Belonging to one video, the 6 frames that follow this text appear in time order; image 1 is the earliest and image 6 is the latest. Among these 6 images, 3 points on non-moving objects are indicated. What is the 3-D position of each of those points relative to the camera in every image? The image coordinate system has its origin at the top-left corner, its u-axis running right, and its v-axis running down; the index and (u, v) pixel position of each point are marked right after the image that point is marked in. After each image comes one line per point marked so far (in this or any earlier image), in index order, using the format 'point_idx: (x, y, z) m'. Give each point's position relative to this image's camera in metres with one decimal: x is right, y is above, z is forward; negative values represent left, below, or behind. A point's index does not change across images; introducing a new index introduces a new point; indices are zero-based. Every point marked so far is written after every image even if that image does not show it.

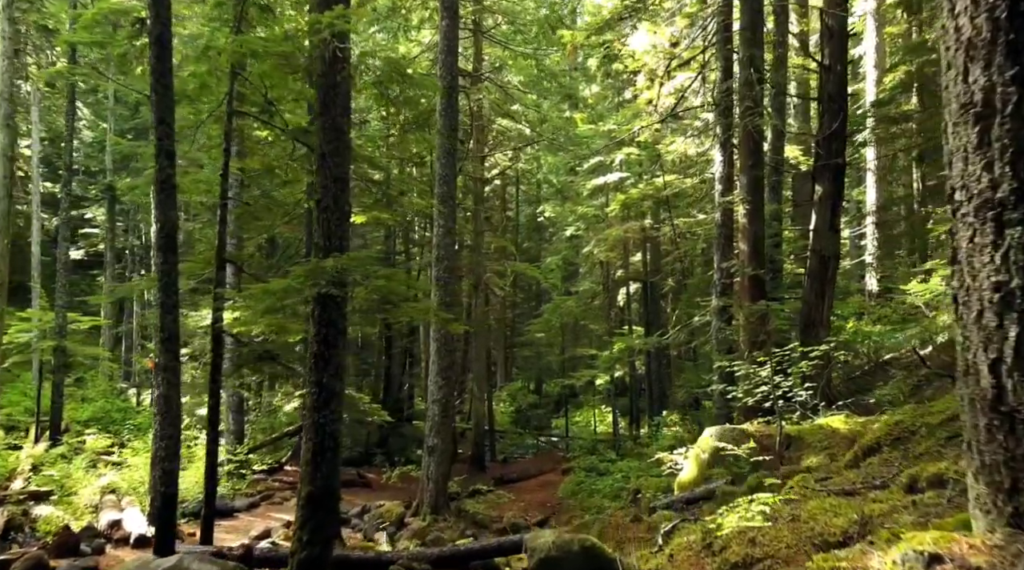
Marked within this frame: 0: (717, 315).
0: (+3.5, -0.5, +15.4) m
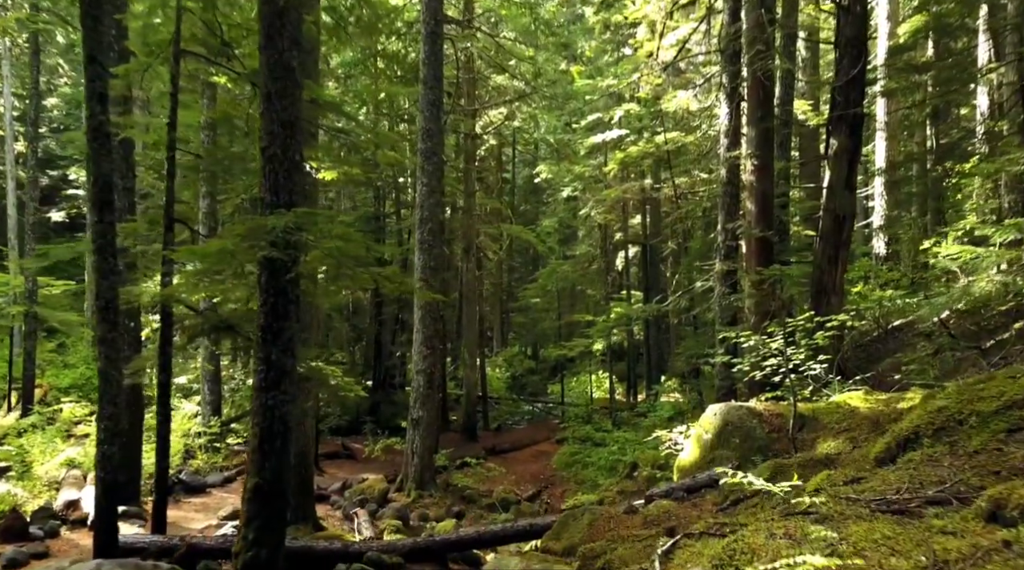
0: (+3.3, +0.1, +14.3) m
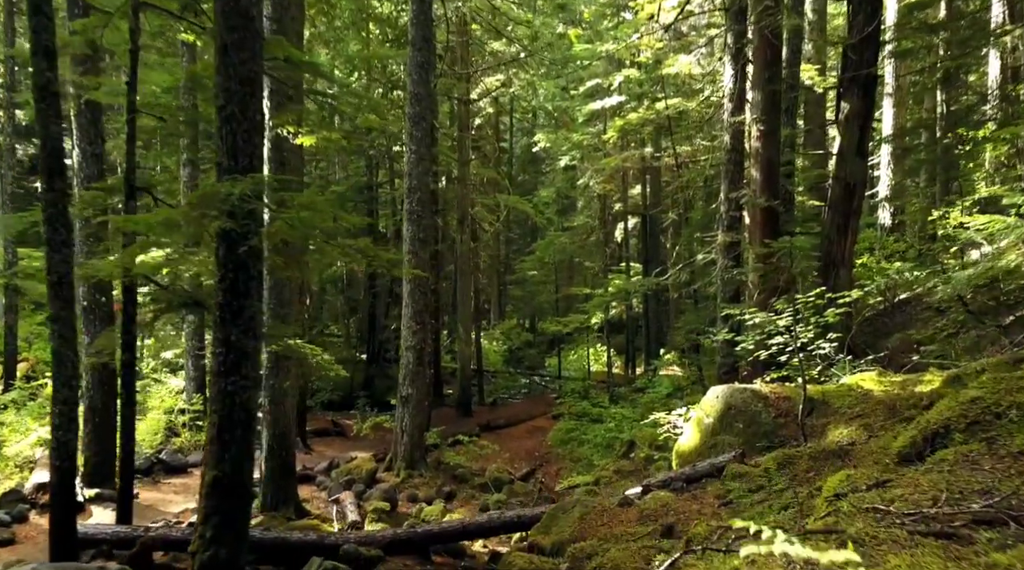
0: (+3.2, +0.5, +13.7) m
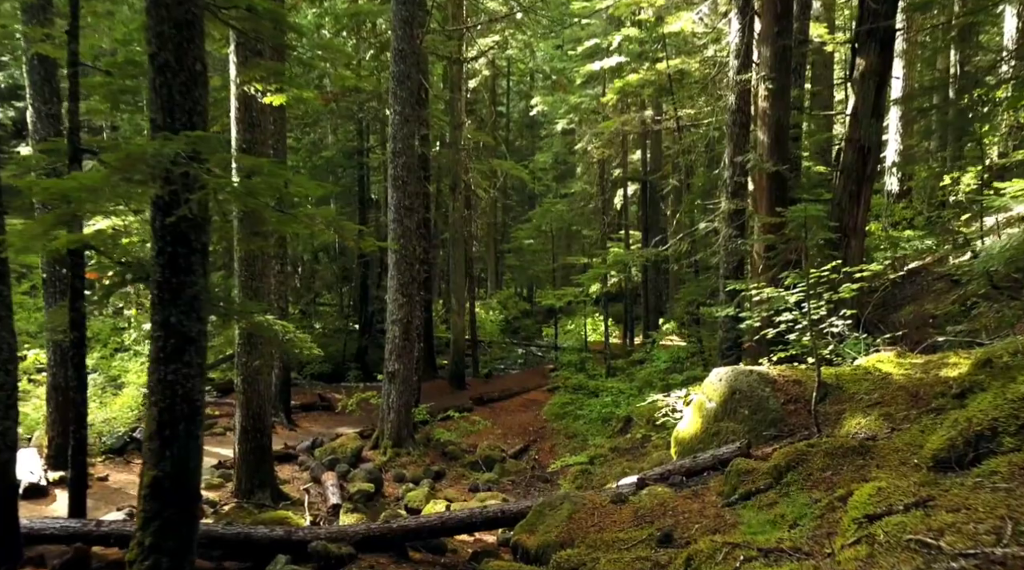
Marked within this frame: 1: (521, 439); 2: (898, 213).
0: (+3.1, +0.9, +12.8) m
1: (+0.2, -3.0, +17.8) m
2: (+7.8, +1.5, +18.3) m
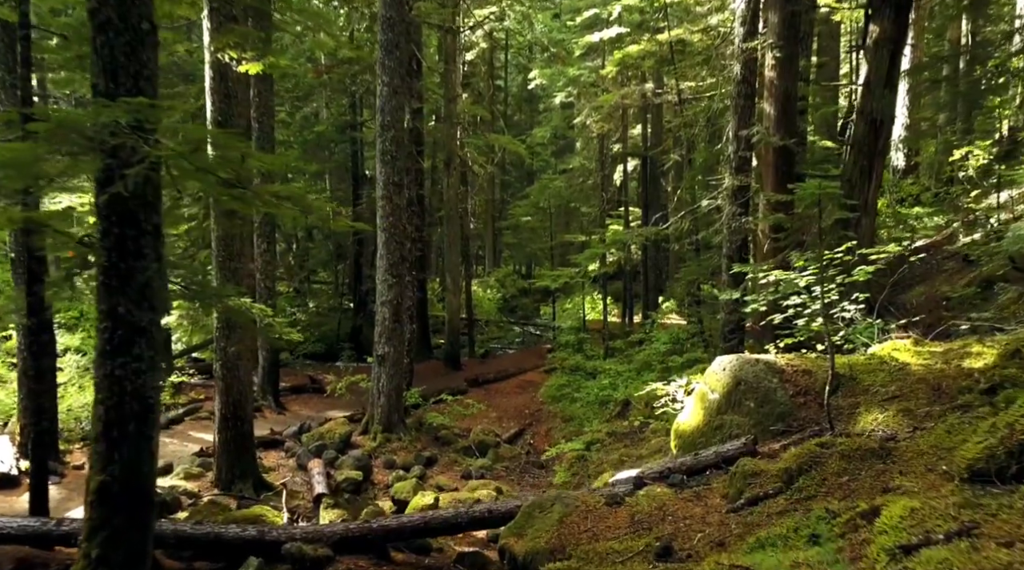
0: (+3.0, +1.2, +12.2) m
1: (+0.1, -2.6, +17.3) m
2: (+7.7, +1.9, +17.7) m
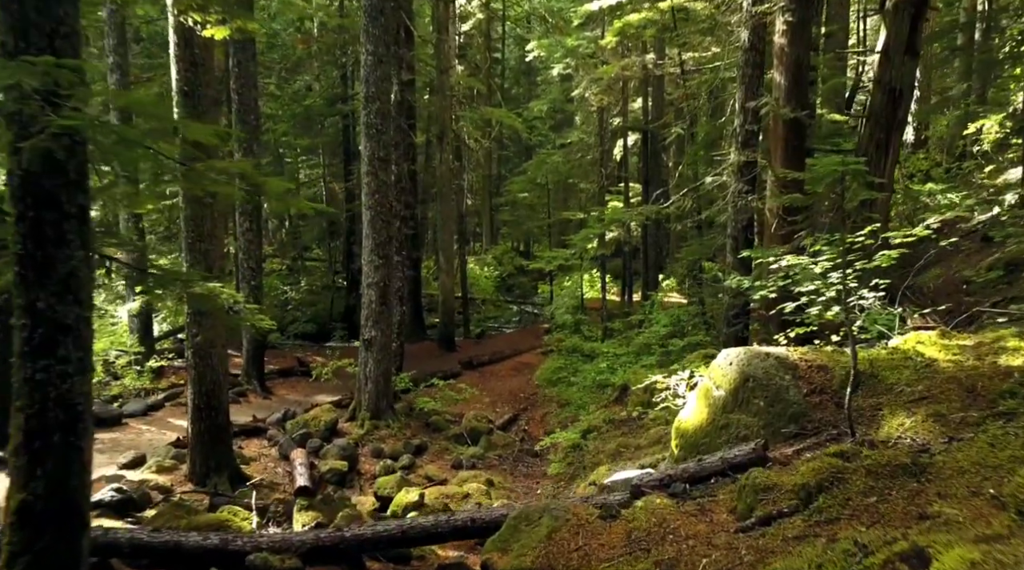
0: (+2.9, +1.4, +11.5) m
1: (0.0, -2.3, +16.7) m
2: (+7.6, +2.3, +17.0) m
